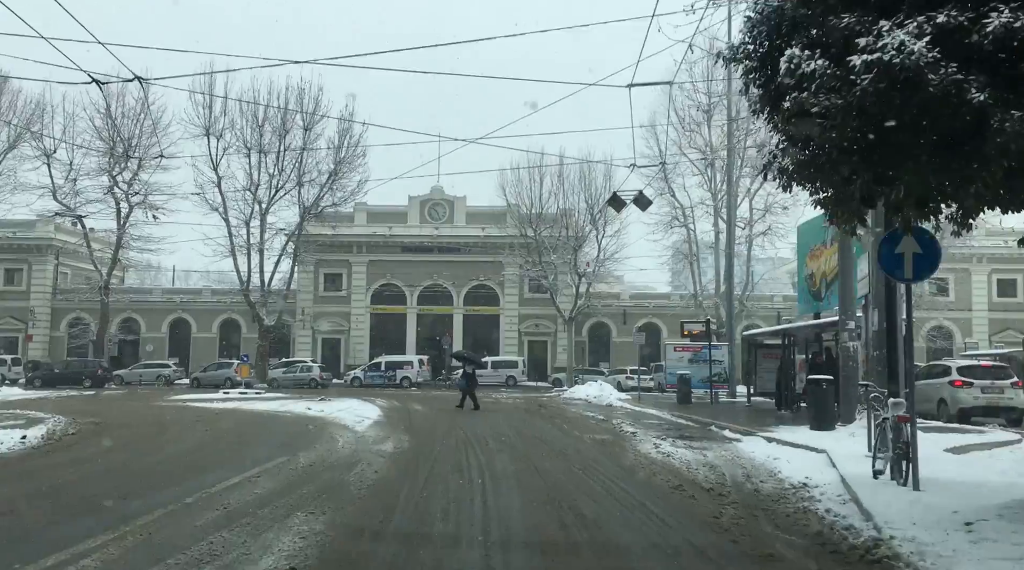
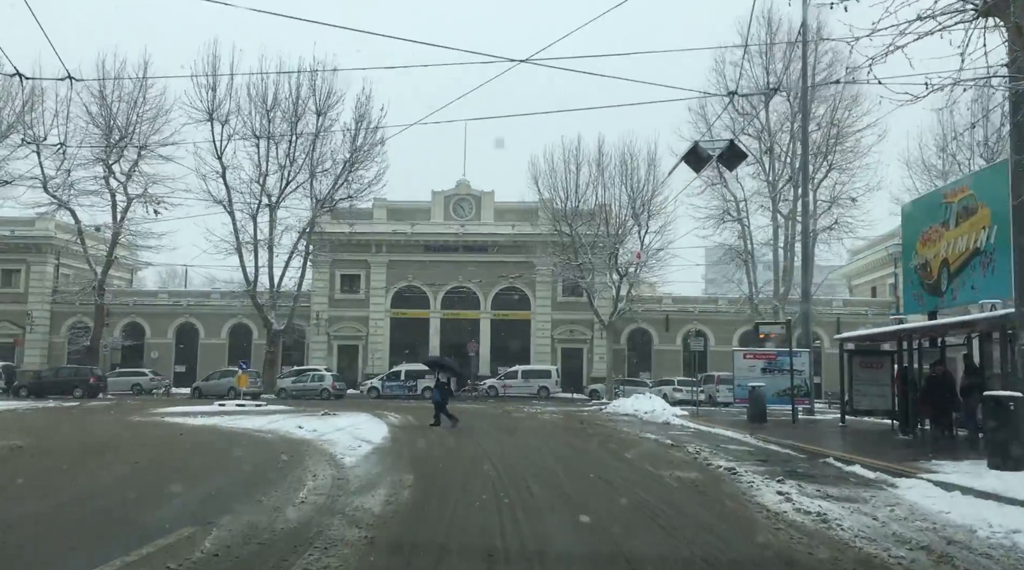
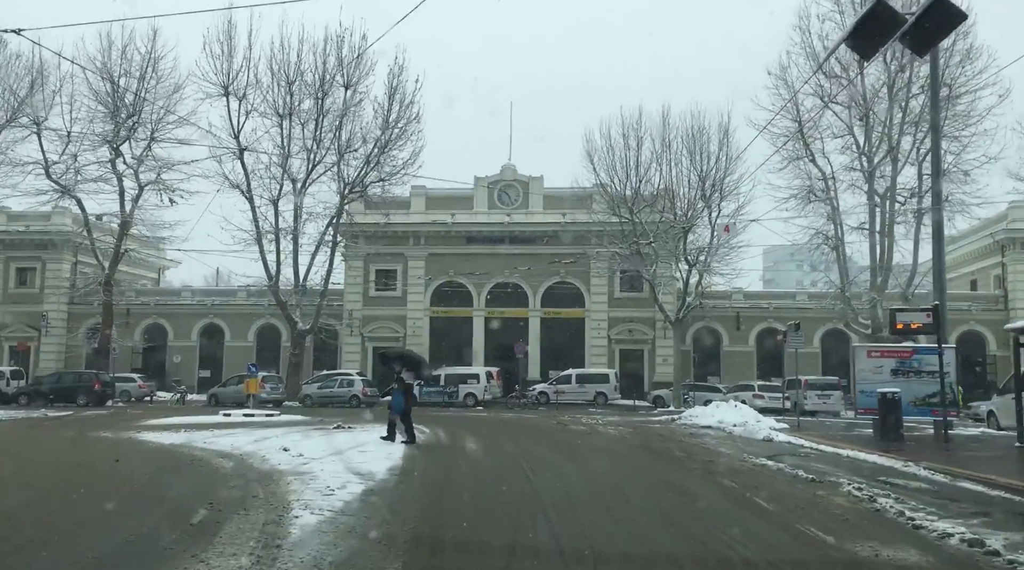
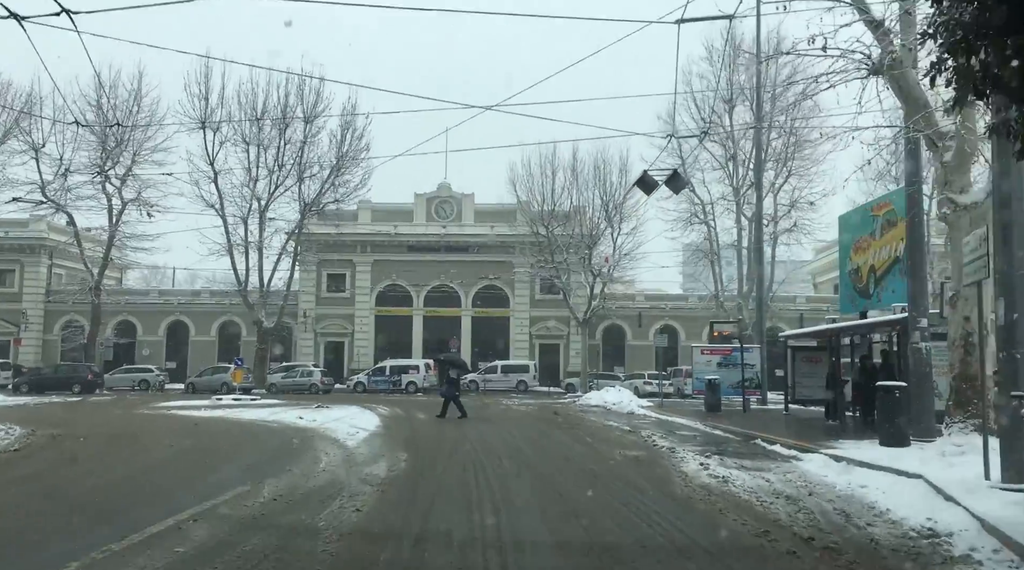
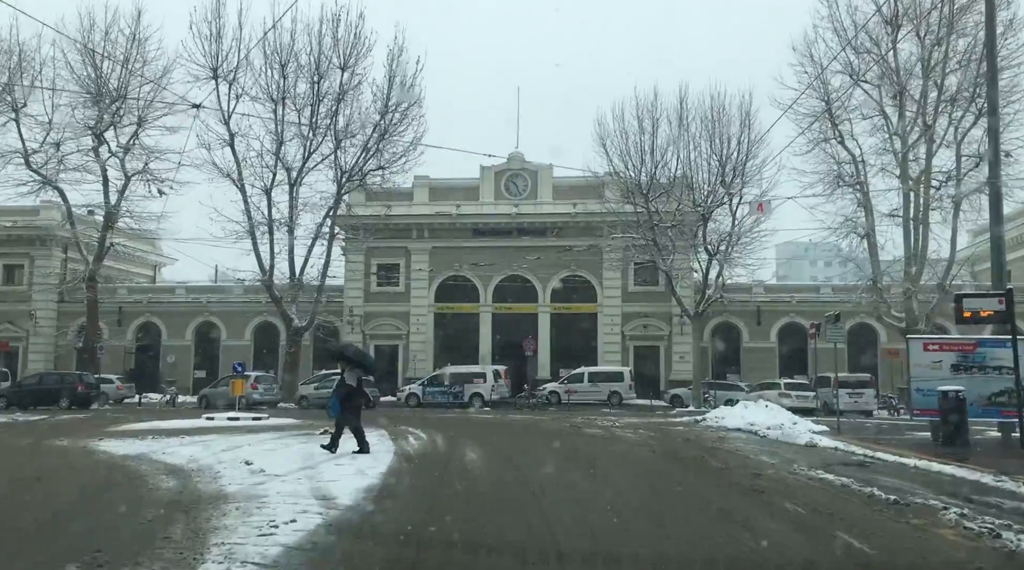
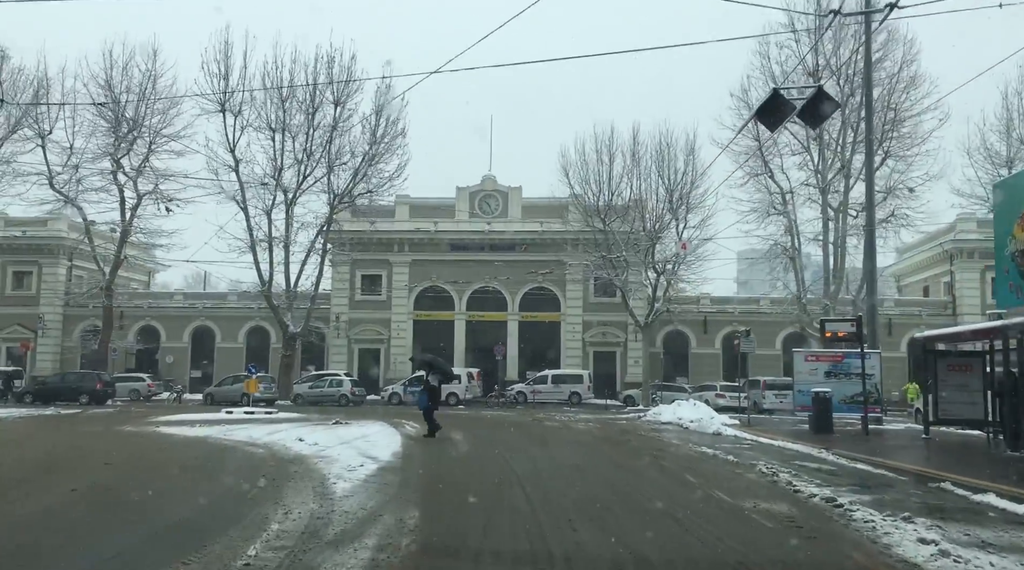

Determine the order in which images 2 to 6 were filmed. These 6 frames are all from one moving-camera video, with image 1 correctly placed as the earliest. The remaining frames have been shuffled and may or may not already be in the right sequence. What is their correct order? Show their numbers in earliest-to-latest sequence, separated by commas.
4, 2, 6, 3, 5
